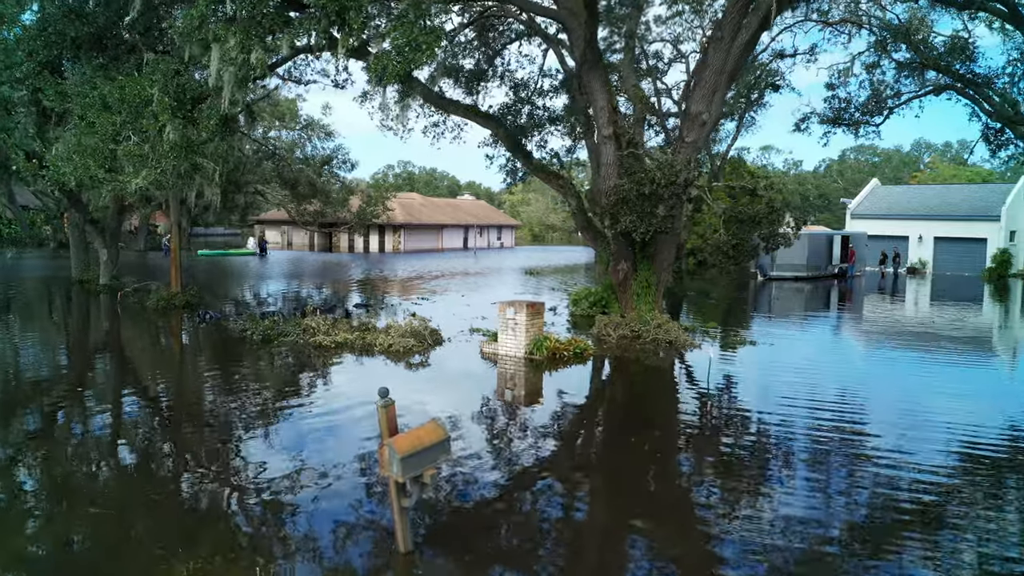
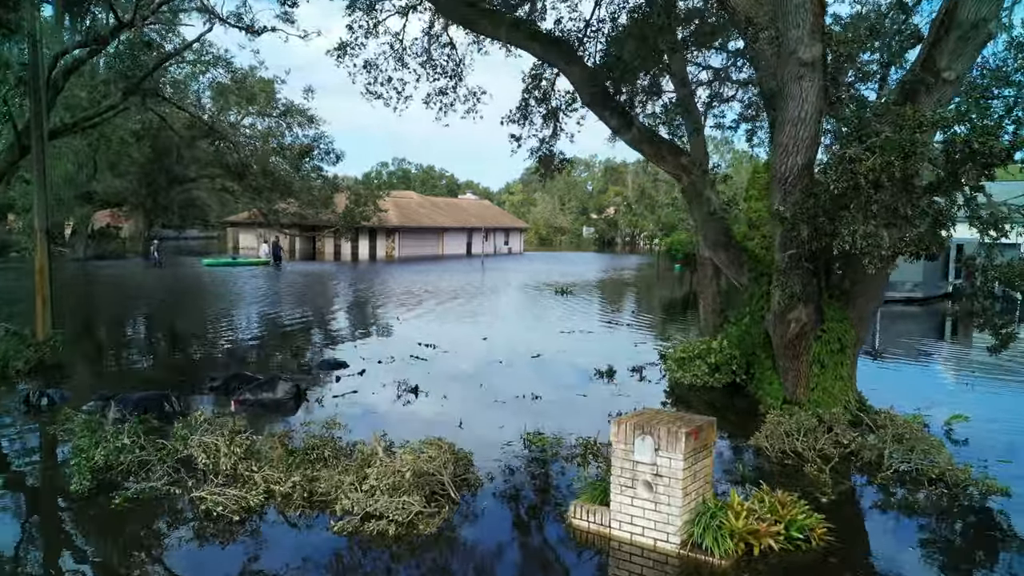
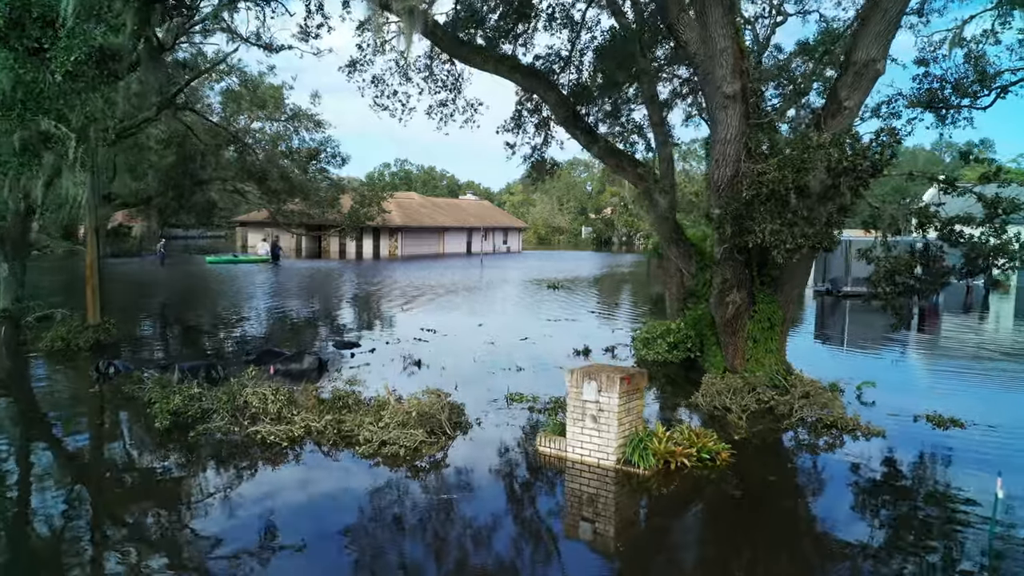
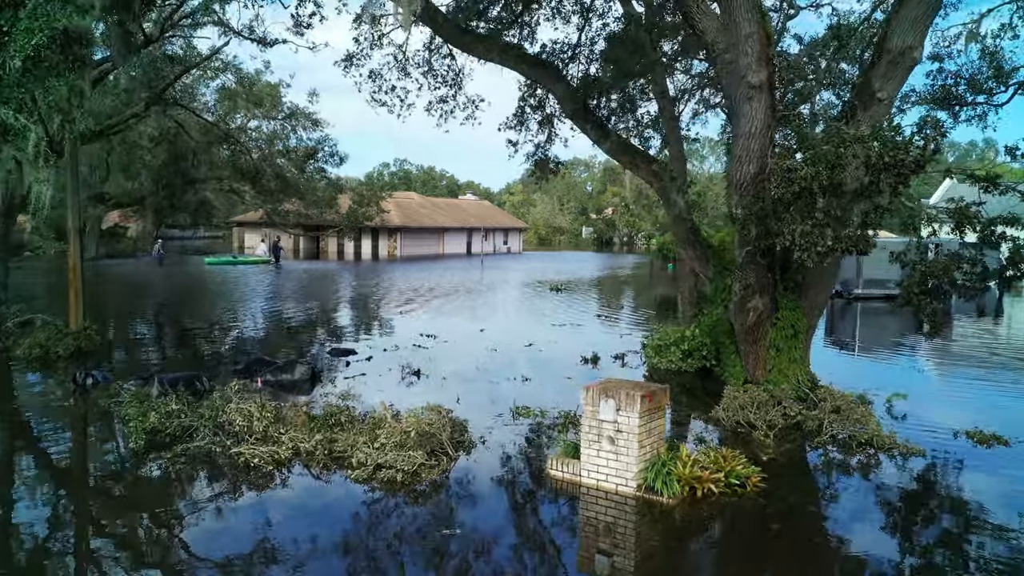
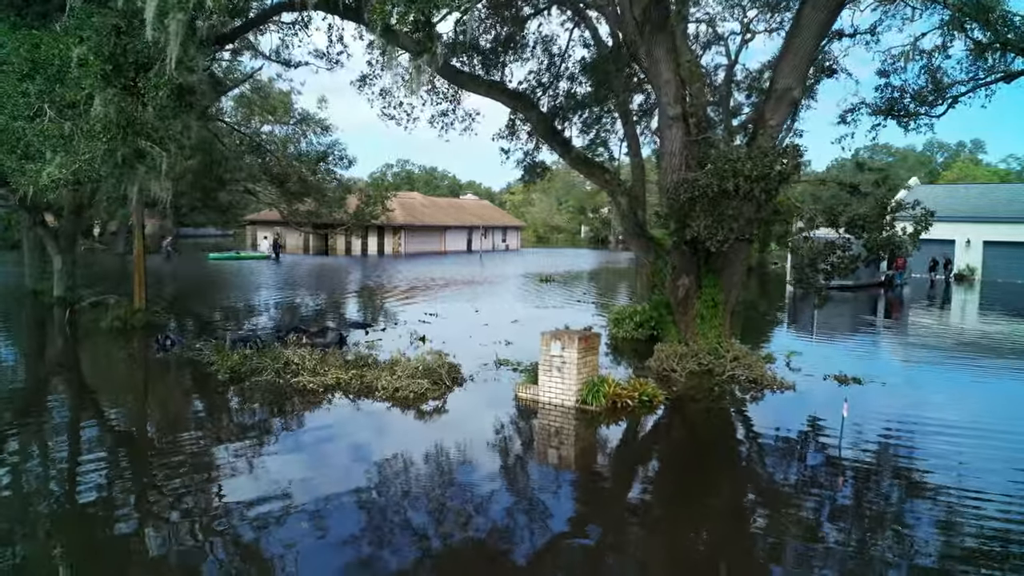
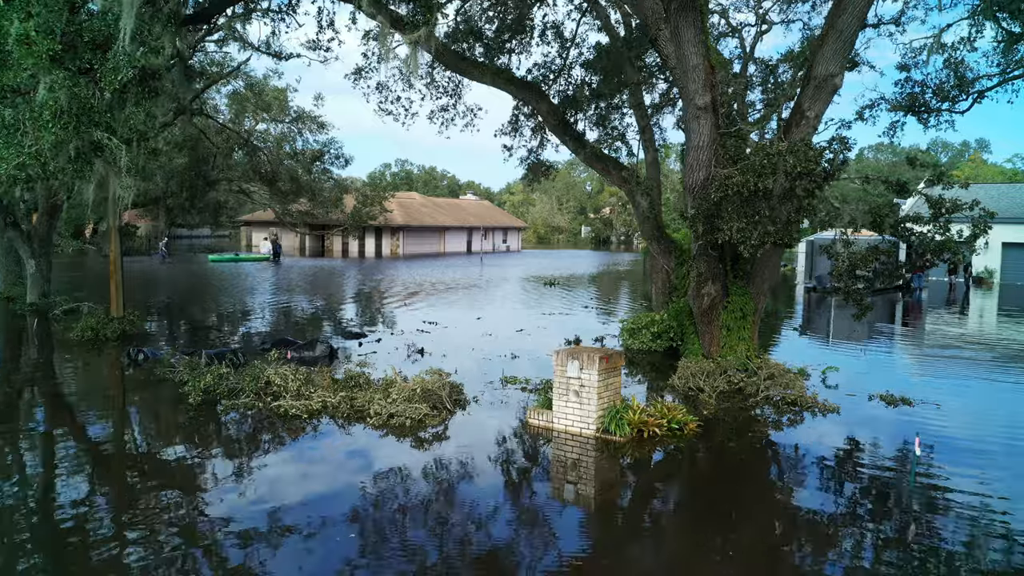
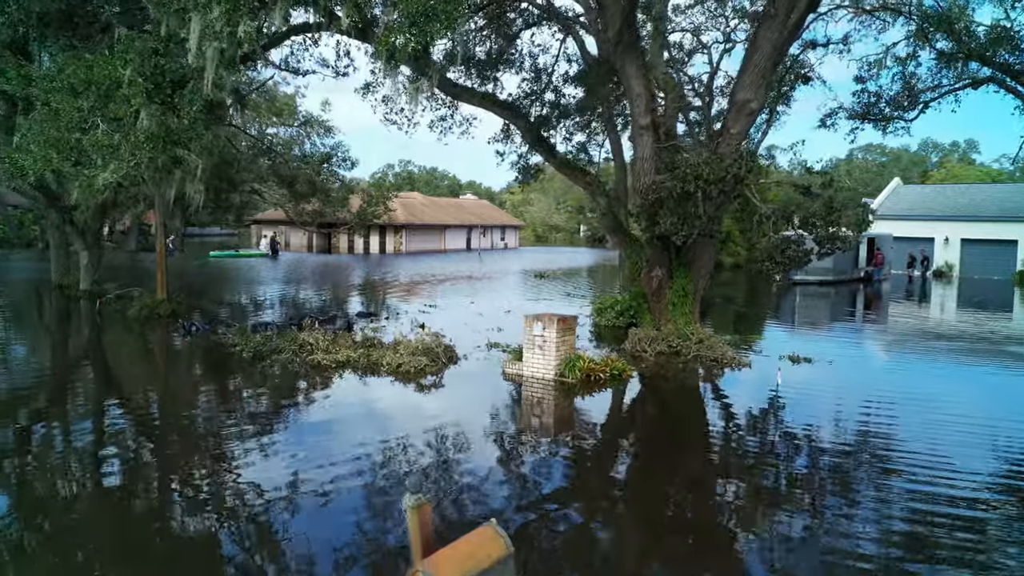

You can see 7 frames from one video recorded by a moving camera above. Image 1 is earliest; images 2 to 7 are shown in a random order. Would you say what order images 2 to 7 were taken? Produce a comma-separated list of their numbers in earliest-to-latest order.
7, 5, 6, 3, 4, 2
